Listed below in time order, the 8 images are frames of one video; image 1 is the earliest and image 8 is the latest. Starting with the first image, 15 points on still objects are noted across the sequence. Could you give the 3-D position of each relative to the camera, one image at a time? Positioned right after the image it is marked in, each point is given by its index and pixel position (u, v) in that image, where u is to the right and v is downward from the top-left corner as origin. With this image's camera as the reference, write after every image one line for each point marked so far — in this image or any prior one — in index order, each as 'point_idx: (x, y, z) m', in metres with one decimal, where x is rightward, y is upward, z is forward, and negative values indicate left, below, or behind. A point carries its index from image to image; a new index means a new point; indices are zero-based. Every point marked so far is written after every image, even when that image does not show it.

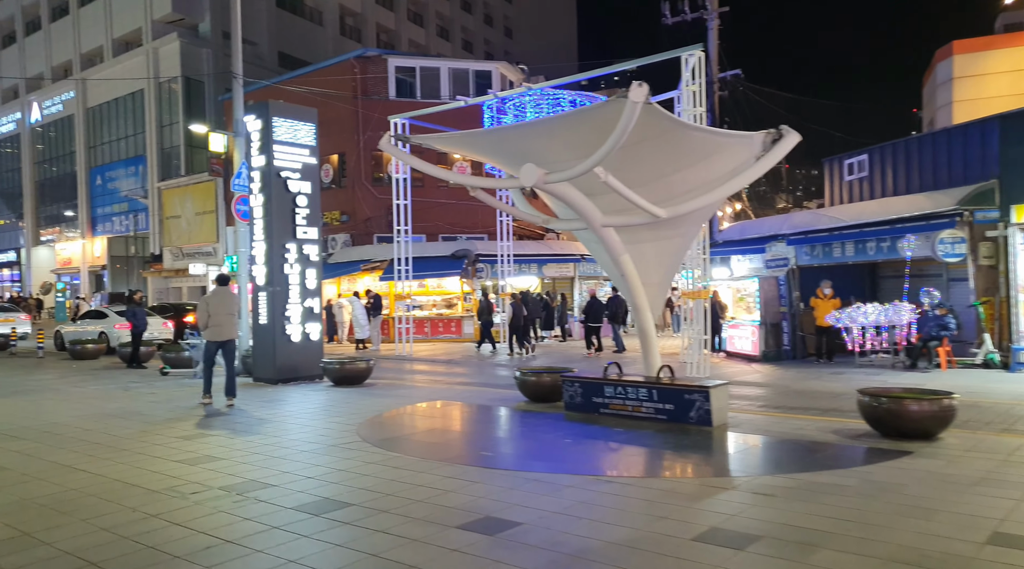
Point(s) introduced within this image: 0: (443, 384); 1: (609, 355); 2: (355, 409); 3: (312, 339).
0: (-1.3, -1.9, +14.2) m
1: (+2.5, -1.8, +19.6) m
2: (-2.2, -1.7, +10.6) m
3: (-3.6, -1.0, +13.7) m
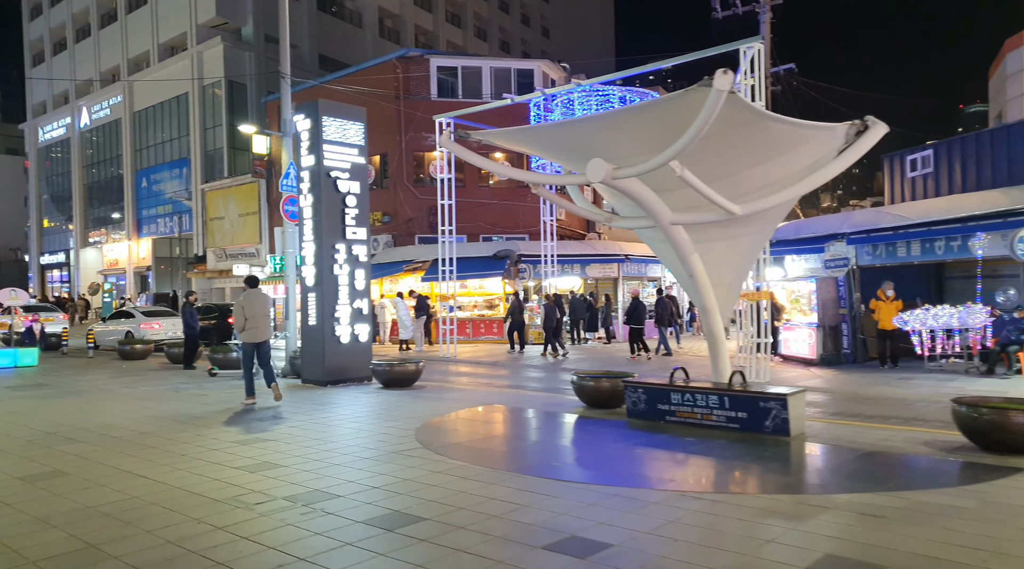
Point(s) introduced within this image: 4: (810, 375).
0: (-0.4, -1.9, +14.0) m
1: (+3.6, -1.8, +19.2) m
2: (-1.4, -1.7, +10.4) m
3: (-2.7, -1.0, +13.6) m
4: (+5.6, -1.8, +14.2) m
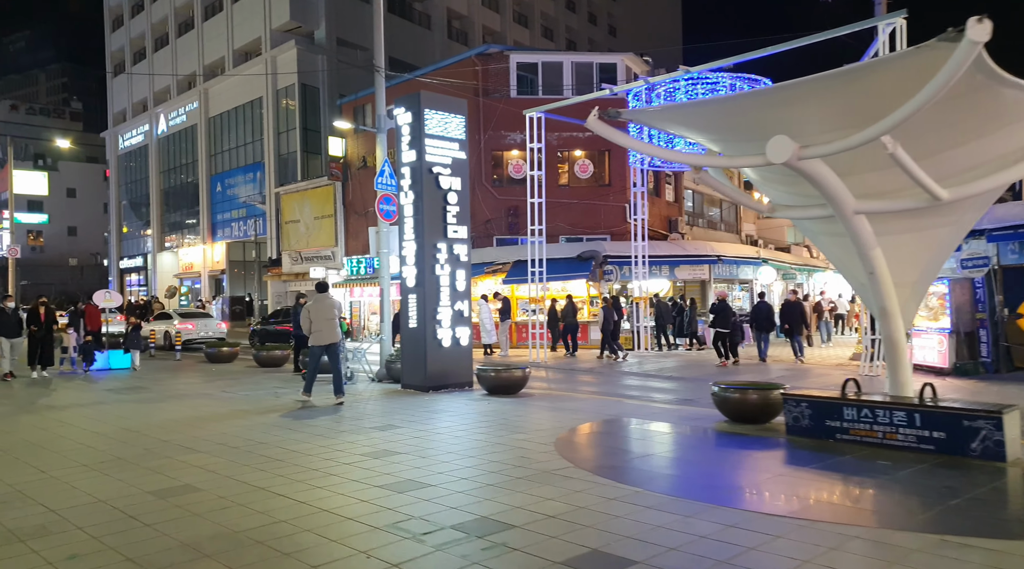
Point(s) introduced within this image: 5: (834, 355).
0: (+1.5, -1.9, +13.1) m
1: (+5.8, -1.9, +18.1) m
2: (+0.2, -1.7, +9.7) m
3: (-0.8, -1.0, +12.9) m
4: (+7.5, -1.9, +13.0) m
5: (+8.3, -1.9, +19.6) m
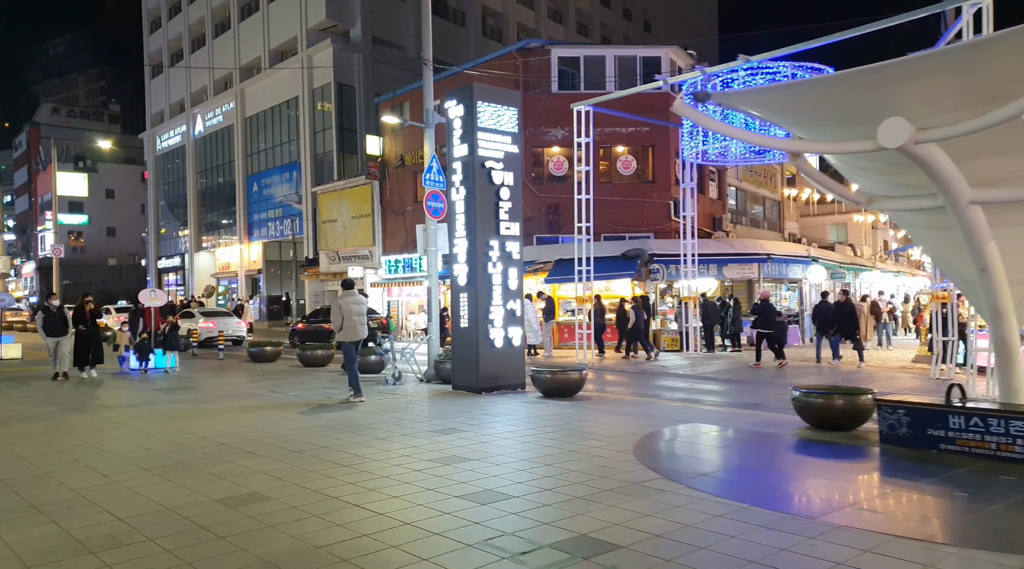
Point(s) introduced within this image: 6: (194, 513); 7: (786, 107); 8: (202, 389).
0: (+2.4, -1.9, +12.6) m
1: (+6.9, -1.8, +17.4) m
2: (+1.0, -1.7, +9.2) m
3: (0.0, -1.0, +12.5) m
4: (+8.4, -1.8, +12.3) m
5: (+9.4, -1.8, +18.8) m
6: (-2.1, -1.5, +5.1) m
7: (+2.3, +1.5, +6.4) m
8: (-5.1, -1.7, +12.6) m
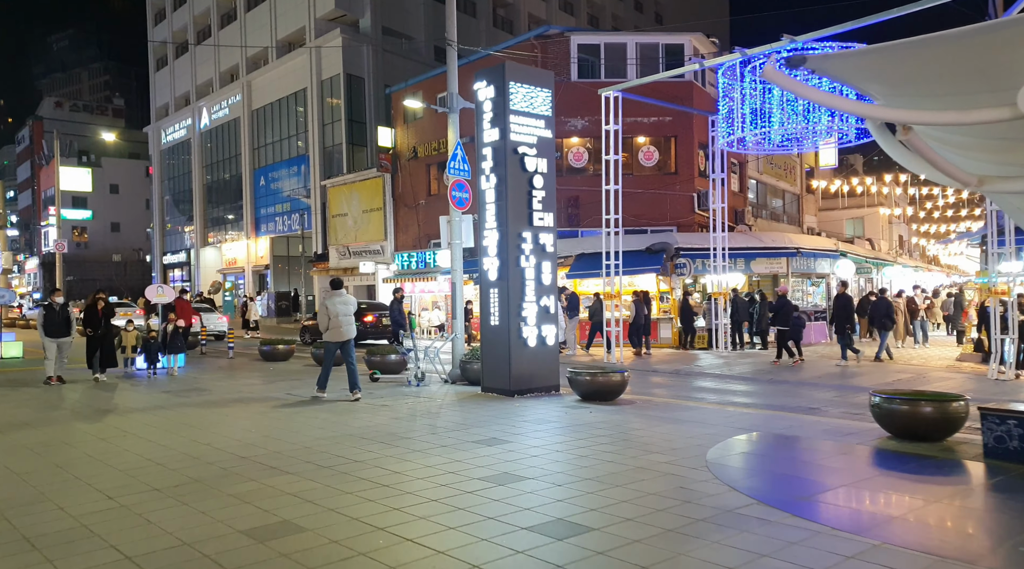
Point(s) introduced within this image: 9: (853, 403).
0: (+2.9, -1.8, +11.8) m
1: (+7.4, -1.7, +16.5) m
2: (+1.5, -1.6, +8.4) m
3: (+0.5, -0.9, +11.6) m
4: (+8.9, -1.8, +11.4) m
5: (+9.9, -1.7, +17.9) m
6: (-1.7, -1.5, +4.3) m
7: (+2.8, +1.5, +5.5) m
8: (-4.6, -1.6, +11.8) m
9: (+5.0, -1.8, +11.3) m
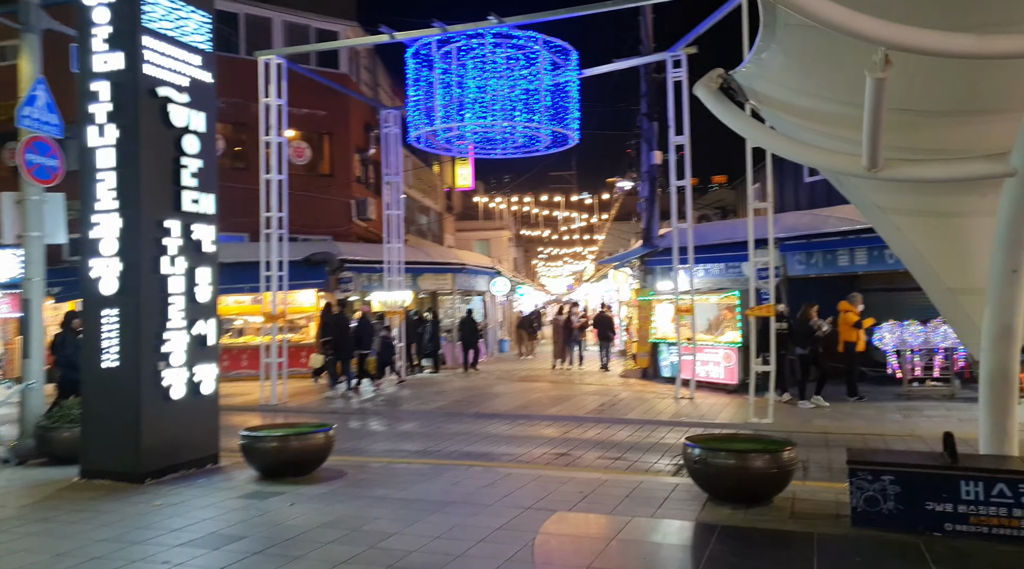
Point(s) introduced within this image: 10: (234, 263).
0: (-1.1, -2.0, +8.8) m
1: (+0.6, -2.1, +15.2) m
2: (-0.7, -1.7, +5.2) m
3: (-3.1, -1.1, +7.6) m
4: (+4.4, -2.0, +11.4) m
5: (+2.1, -2.1, +17.6) m
6: (-1.5, -1.5, +0.1) m
7: (+1.8, +1.4, +3.3) m
8: (-7.7, -1.8, +5.3) m
9: (+1.0, -2.0, +9.4) m
10: (-6.8, +0.4, +17.0) m
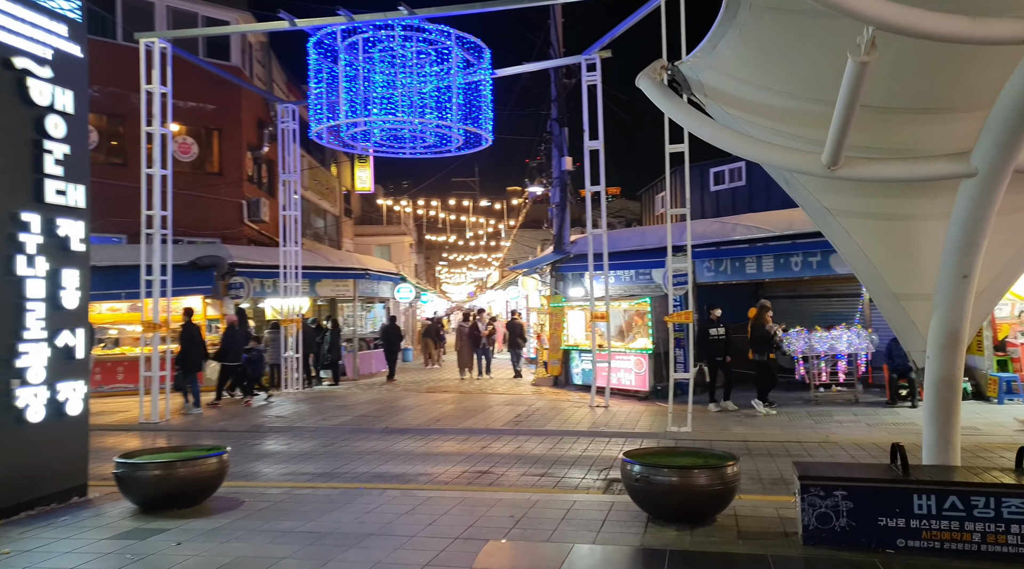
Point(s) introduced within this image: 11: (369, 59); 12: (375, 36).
0: (-2.0, -2.1, +8.0) m
1: (-1.1, -2.2, +14.5) m
2: (-1.1, -1.8, +4.4) m
3: (-3.8, -1.1, +6.5) m
4: (+3.1, -2.1, +11.2) m
5: (+0.1, -2.3, +17.1) m
6: (-1.2, -1.4, -0.7) m
7: (+1.6, +1.4, +2.9) m
8: (-8.0, -1.7, +3.6) m
9: (0.0, -2.0, +8.8) m
10: (-8.7, +0.3, +15.3) m
11: (-2.4, +3.8, +12.8) m
12: (-2.3, +4.1, +12.8) m
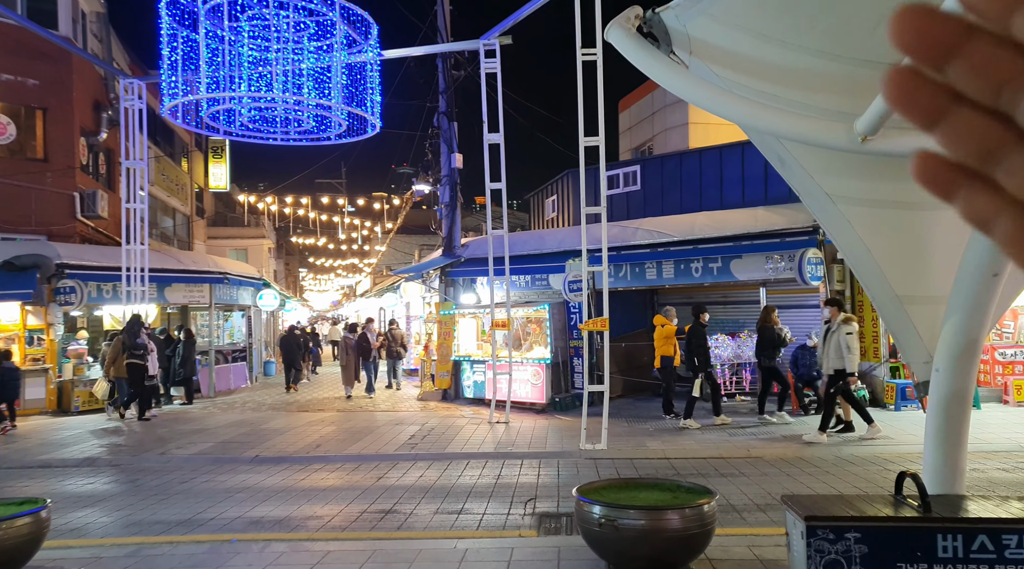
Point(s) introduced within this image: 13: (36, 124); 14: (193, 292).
0: (-2.7, -2.1, +6.2) m
1: (-3.0, -2.3, +12.8) m
2: (-1.2, -1.7, +2.9) m
3: (-4.2, -1.1, +4.5) m
4: (+1.7, -2.2, +10.3) m
5: (-2.3, -2.4, +15.6) m
6: (-0.4, -1.3, -2.2) m
7: (+1.8, +1.5, +2.0) m
8: (-7.8, -1.6, +0.8) m
9: (-0.9, -2.1, +7.4) m
10: (-10.6, +0.3, +12.3) m
11: (-3.9, +3.7, +11.0) m
12: (-3.8, +4.1, +11.0) m
13: (-10.6, +3.6, +17.2) m
14: (-7.1, -0.2, +17.1) m
